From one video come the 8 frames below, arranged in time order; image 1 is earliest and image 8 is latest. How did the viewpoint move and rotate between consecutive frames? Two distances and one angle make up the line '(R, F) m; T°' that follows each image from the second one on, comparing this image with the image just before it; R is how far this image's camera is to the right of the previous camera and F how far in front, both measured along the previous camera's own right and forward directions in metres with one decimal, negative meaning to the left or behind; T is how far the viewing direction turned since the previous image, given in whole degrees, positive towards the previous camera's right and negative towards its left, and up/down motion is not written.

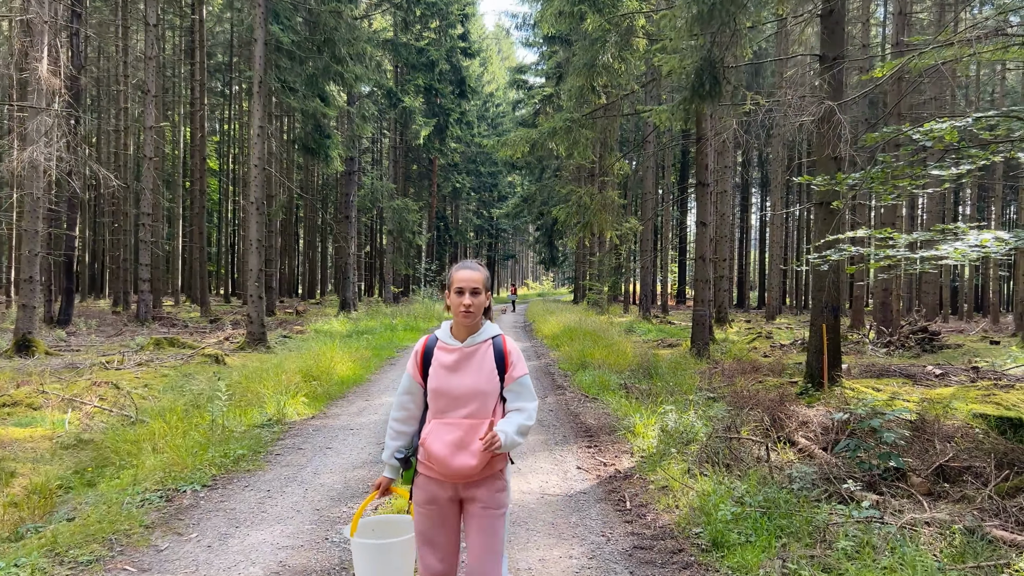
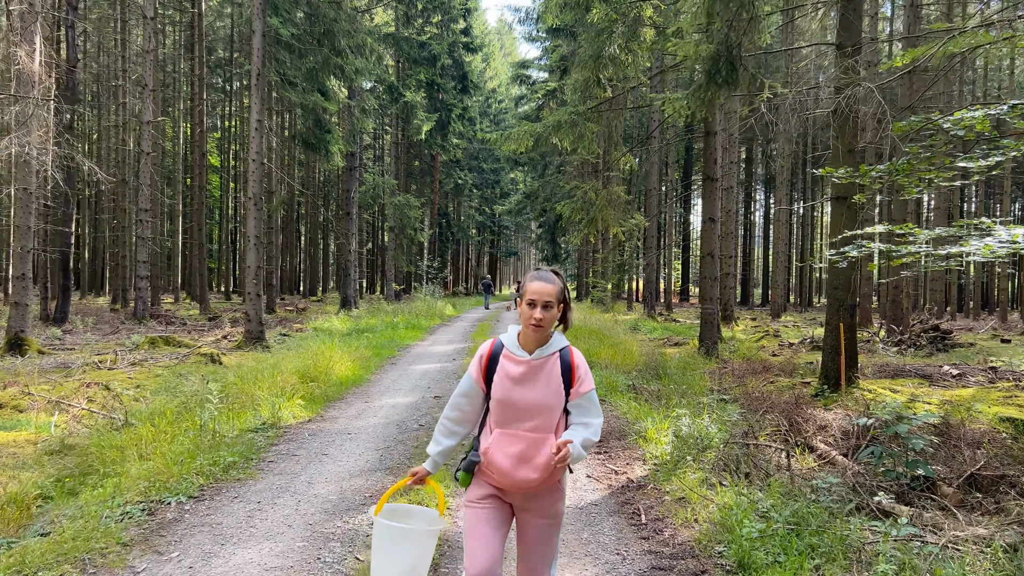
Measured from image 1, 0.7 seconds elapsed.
(0.0, +0.3) m; 0°
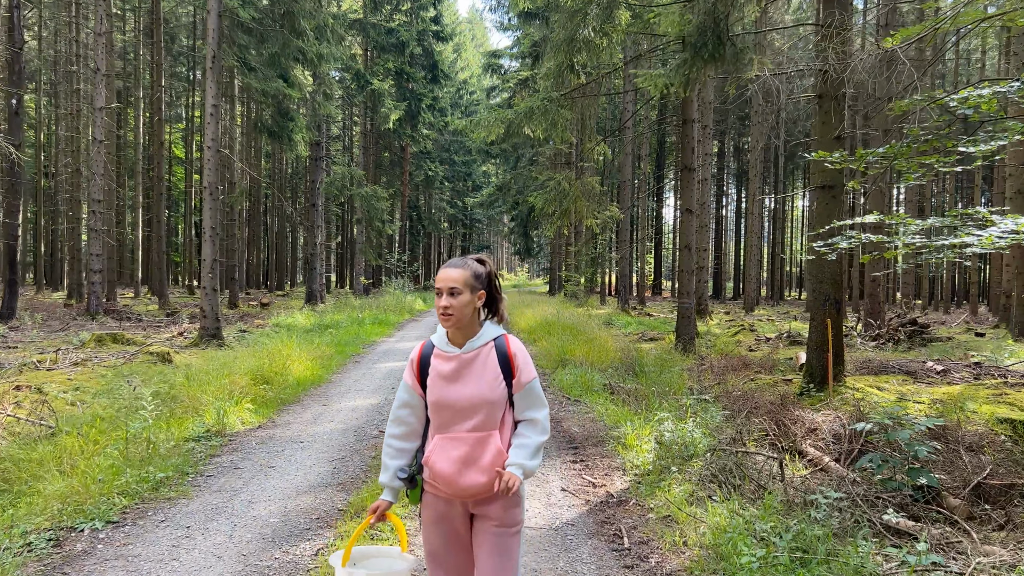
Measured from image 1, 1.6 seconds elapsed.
(+0.1, +0.5) m; +3°
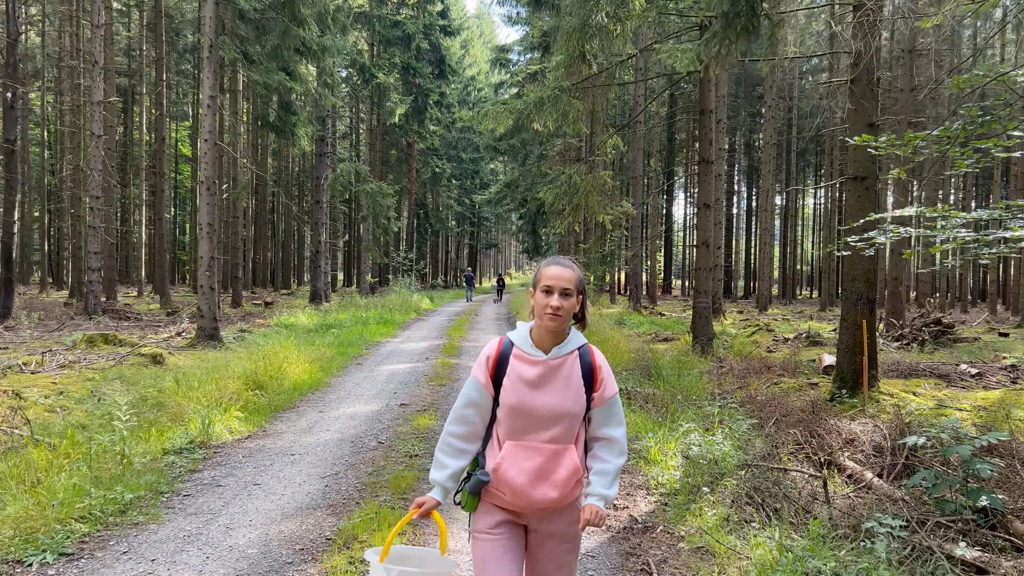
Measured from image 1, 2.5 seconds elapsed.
(0.0, +0.4) m; 0°
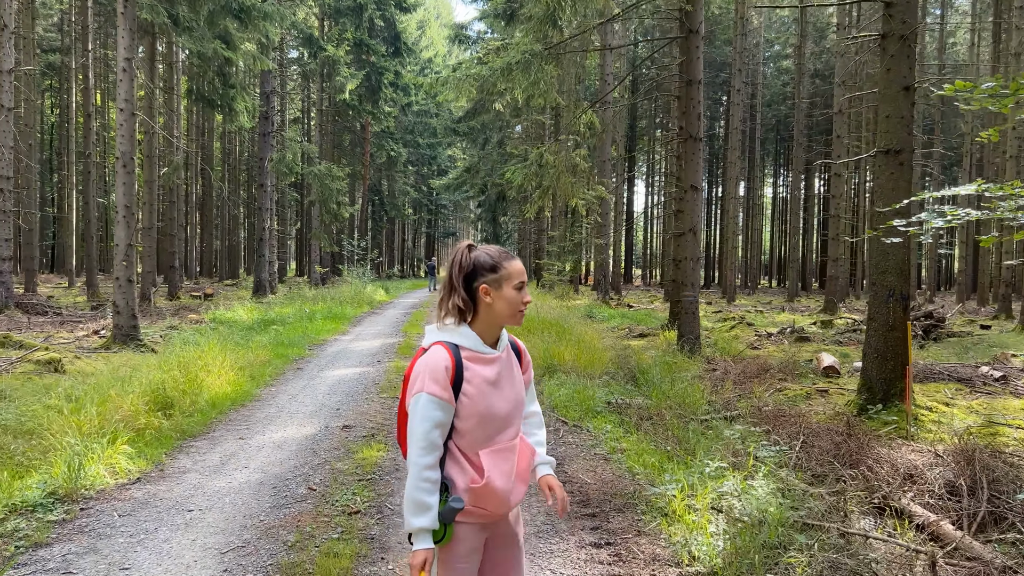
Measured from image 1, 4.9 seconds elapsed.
(-0.1, +1.1) m; +4°
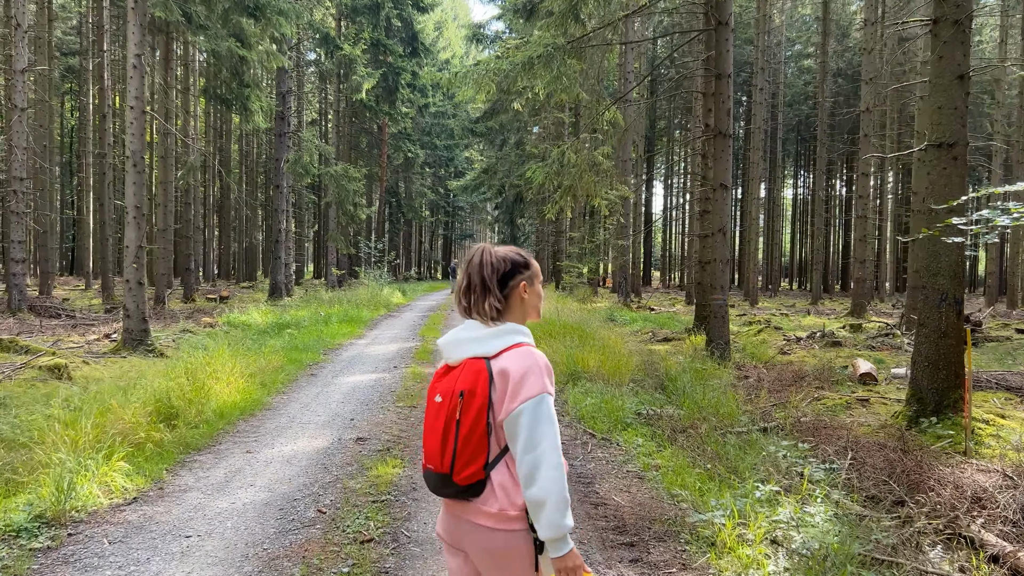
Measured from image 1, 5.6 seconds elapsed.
(-0.1, +0.3) m; -1°
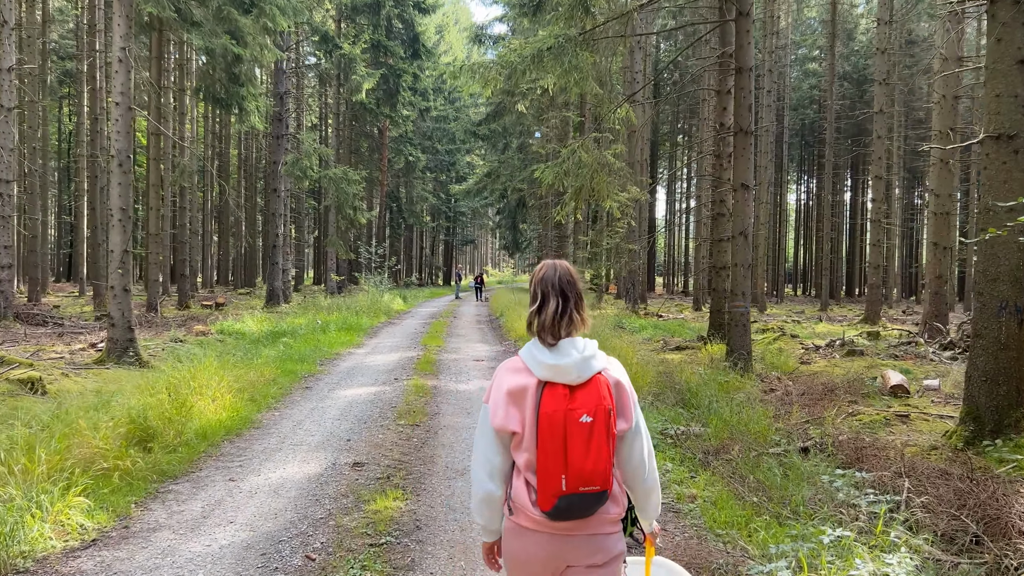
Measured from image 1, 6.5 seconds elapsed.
(-0.1, +0.5) m; 0°
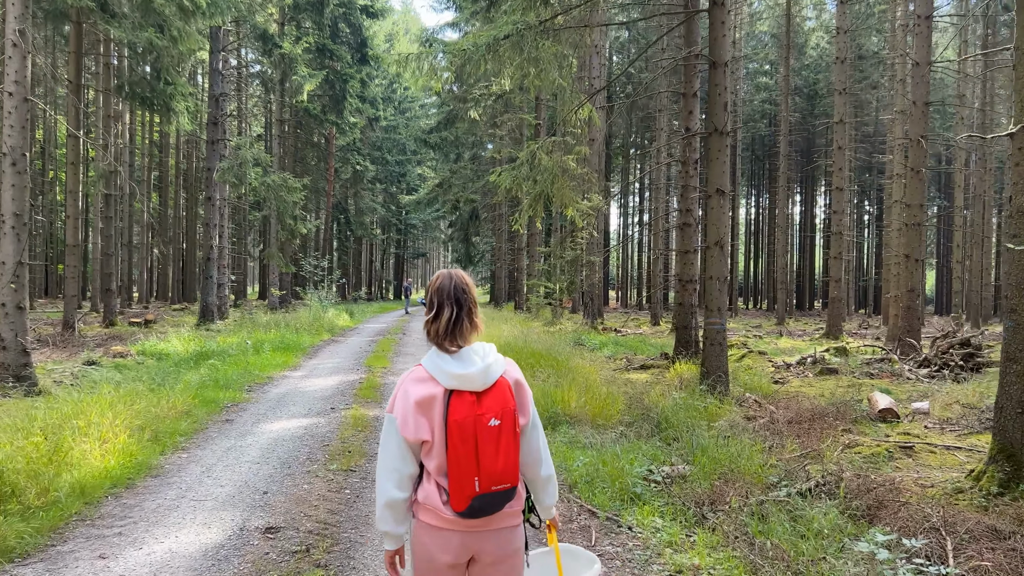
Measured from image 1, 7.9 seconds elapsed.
(0.0, +0.7) m; +4°
